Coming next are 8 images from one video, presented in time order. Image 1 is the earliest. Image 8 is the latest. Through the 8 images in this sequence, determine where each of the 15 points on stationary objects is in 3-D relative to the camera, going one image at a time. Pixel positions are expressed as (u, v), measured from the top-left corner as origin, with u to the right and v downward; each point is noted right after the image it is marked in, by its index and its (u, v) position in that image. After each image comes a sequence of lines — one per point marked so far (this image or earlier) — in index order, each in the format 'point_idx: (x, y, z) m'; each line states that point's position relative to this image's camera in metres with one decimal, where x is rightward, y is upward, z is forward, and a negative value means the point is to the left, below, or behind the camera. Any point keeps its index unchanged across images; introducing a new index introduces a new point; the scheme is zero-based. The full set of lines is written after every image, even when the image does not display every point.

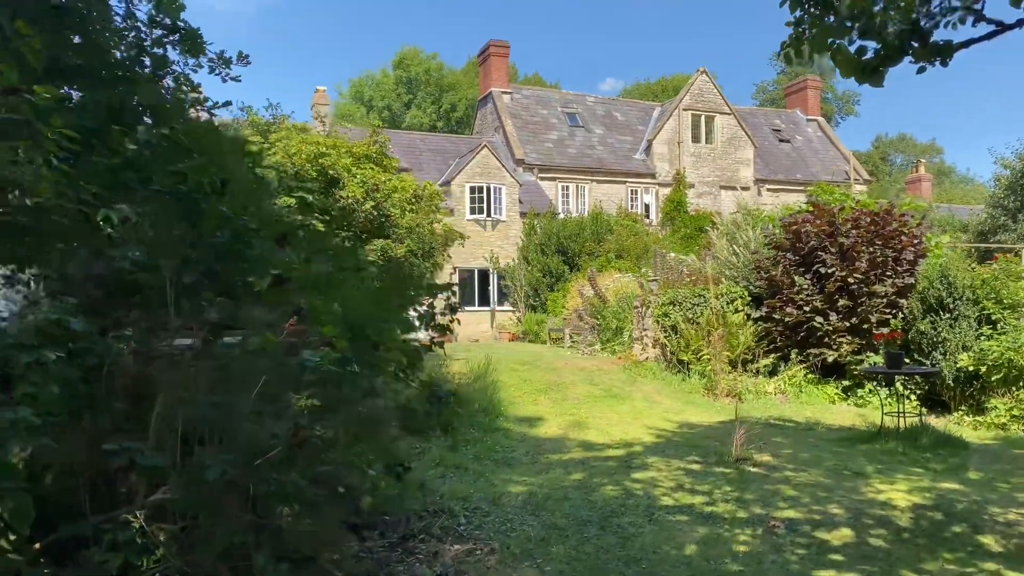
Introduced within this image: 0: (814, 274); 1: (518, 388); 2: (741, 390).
0: (+4.5, +0.2, +13.0) m
1: (0.0, -1.4, +11.6) m
2: (+3.2, -1.4, +12.2) m
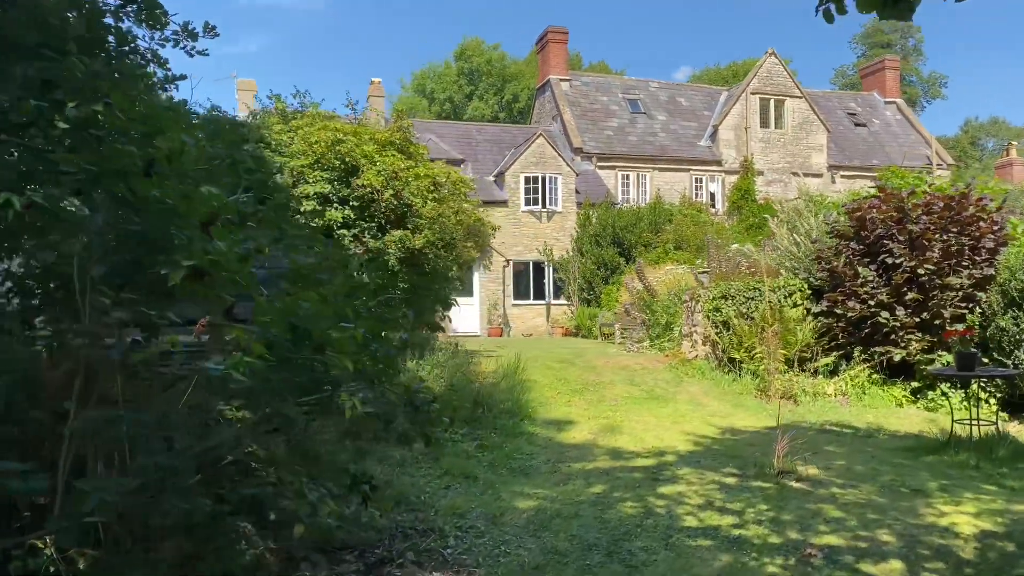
0: (+5.0, +0.3, +11.9) m
1: (+0.5, -1.3, +10.9) m
2: (+3.7, -1.3, +11.2) m
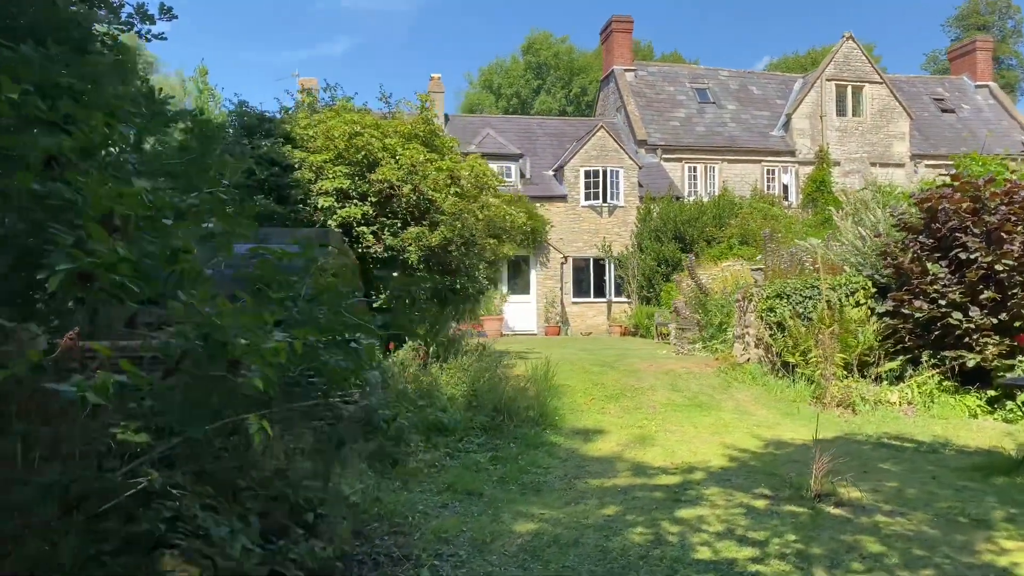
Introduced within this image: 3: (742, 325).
0: (+5.5, +0.3, +10.8) m
1: (+0.8, -1.3, +10.3) m
2: (+4.1, -1.3, +10.2) m
3: (+3.3, -0.5, +12.4) m
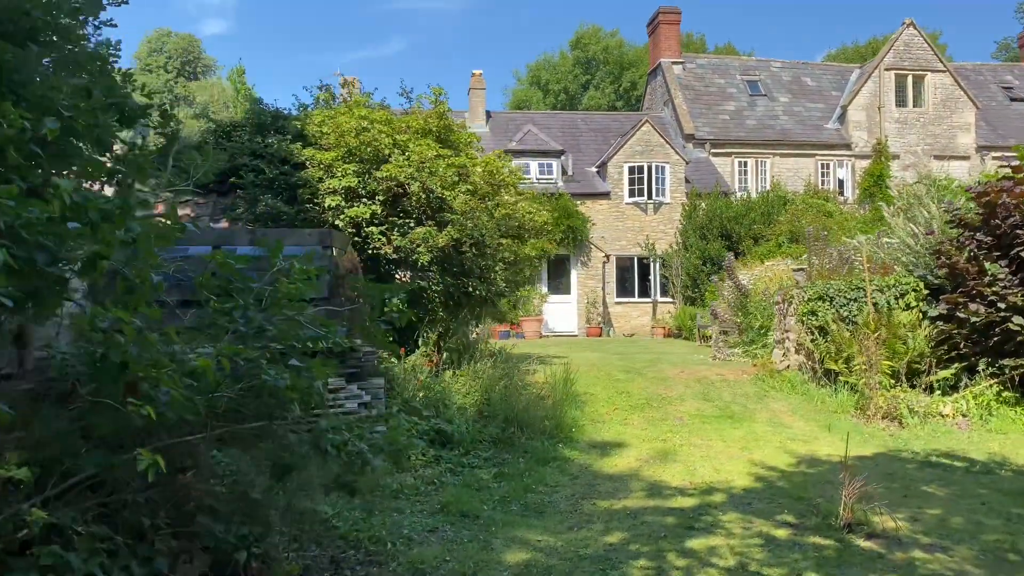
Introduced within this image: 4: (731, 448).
0: (+5.7, +0.3, +9.9) m
1: (+1.0, -1.3, +9.7) m
2: (+4.3, -1.3, +9.4) m
3: (+3.6, -0.6, +11.6) m
4: (+2.1, -1.6, +8.4) m
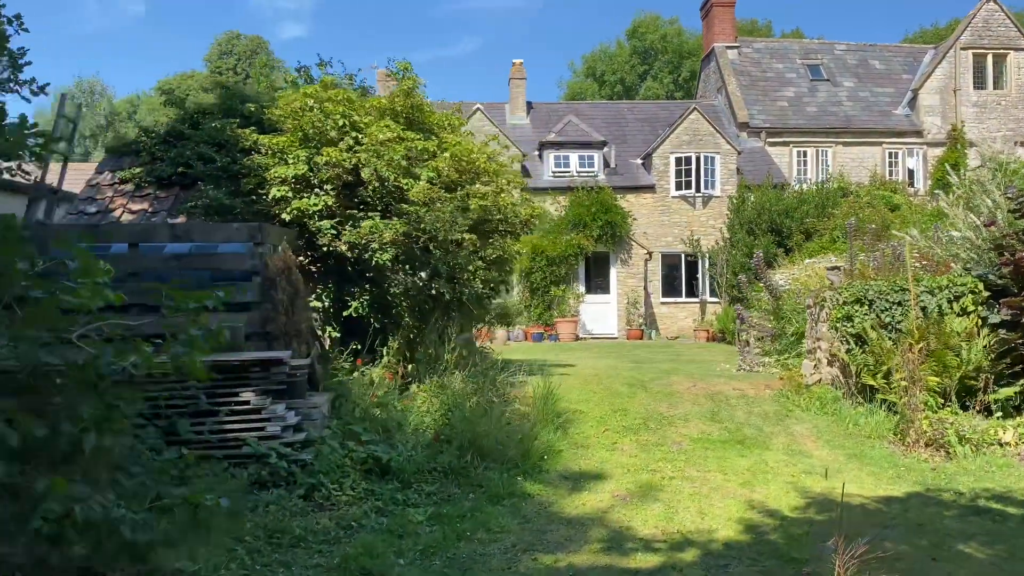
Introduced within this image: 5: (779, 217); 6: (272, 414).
0: (+5.5, +0.3, +8.2) m
1: (+0.8, -1.3, +8.4) m
2: (+4.0, -1.4, +7.8) m
3: (+3.5, -0.6, +10.1) m
4: (+1.8, -1.6, +7.0) m
5: (+6.2, +1.6, +19.9) m
6: (-1.9, -1.0, +6.7) m
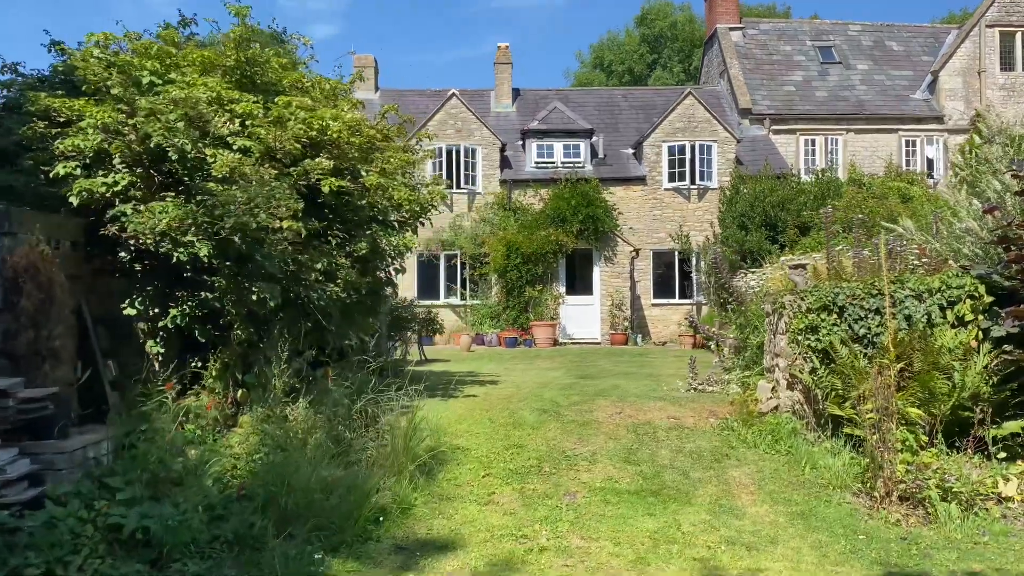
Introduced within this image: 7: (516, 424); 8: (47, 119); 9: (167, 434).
0: (+4.4, +0.3, +6.2) m
1: (-0.3, -1.4, +6.5) m
2: (+2.9, -1.4, +5.9) m
3: (+2.5, -0.6, +8.2) m
4: (+0.7, -1.6, +5.2) m
5: (+5.5, +1.6, +17.9) m
6: (-3.0, -1.0, +4.9) m
7: (+0.1, -1.2, +7.5) m
8: (-3.6, +1.3, +6.8) m
9: (-2.4, -1.0, +6.0) m
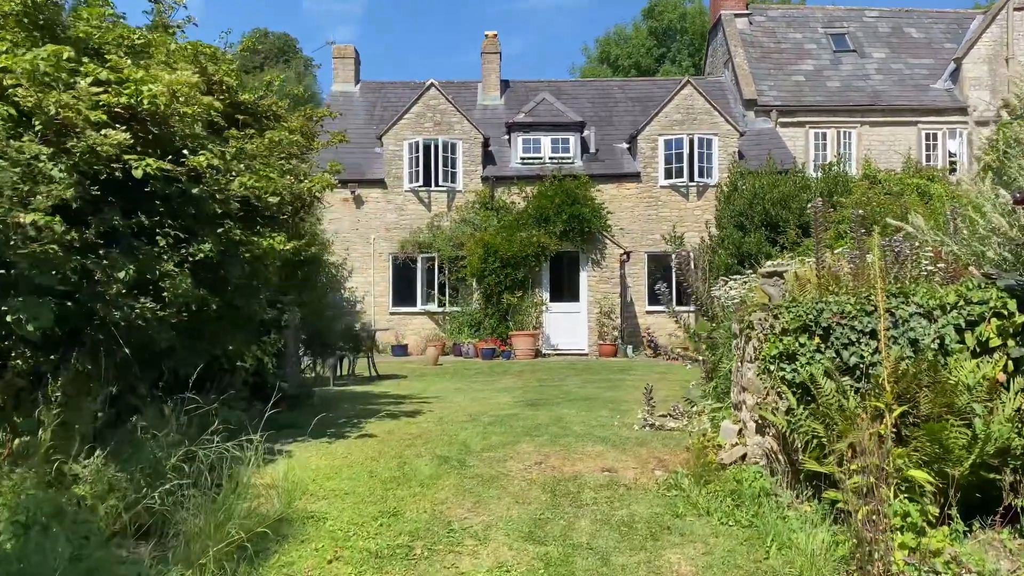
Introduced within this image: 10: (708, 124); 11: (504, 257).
0: (+3.6, +0.2, +4.4) m
1: (-1.1, -1.5, +4.9) m
2: (+2.1, -1.5, +4.2) m
3: (+1.8, -0.7, +6.4) m
4: (-0.2, -1.7, +3.5) m
5: (+5.0, +1.5, +16.1) m
6: (-3.8, -1.1, +3.3) m
7: (-0.7, -1.3, +5.8) m
8: (-4.4, +1.2, +5.2) m
9: (-3.2, -1.1, +4.4) m
10: (+4.4, +3.7, +19.7) m
11: (-0.2, +0.7, +18.7) m
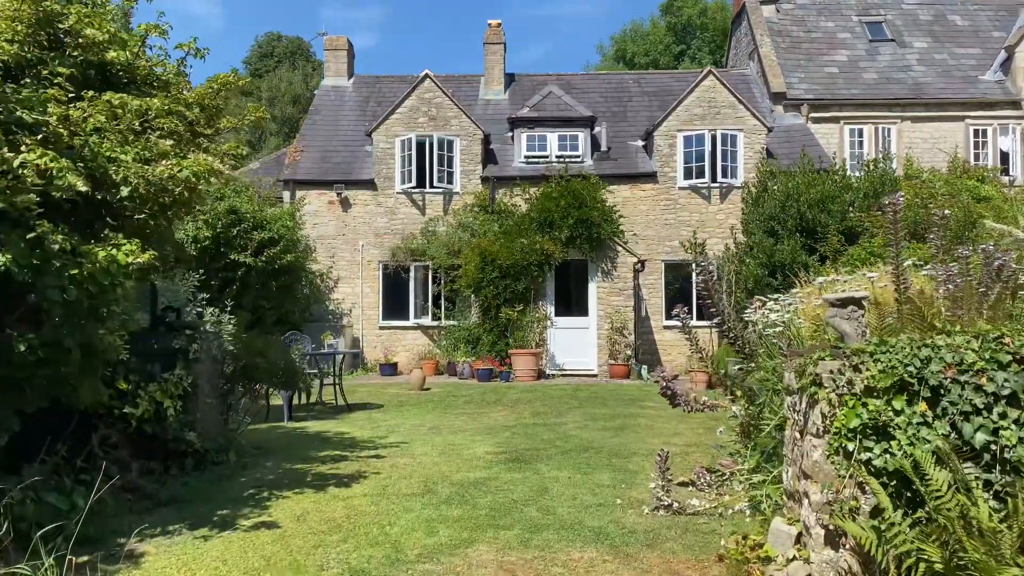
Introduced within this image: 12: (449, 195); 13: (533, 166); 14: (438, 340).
0: (+3.3, 0.0, +2.4) m
1: (-1.3, -1.6, +2.9) m
2: (+1.8, -1.6, +2.2) m
3: (+1.5, -0.9, +4.4) m
4: (-0.5, -1.9, +1.5) m
5: (+4.9, +1.2, +14.1) m
6: (-4.1, -1.2, +1.4) m
7: (-0.9, -1.4, +3.9) m
8: (-4.6, +1.1, +3.3) m
9: (-3.5, -1.3, +2.5) m
10: (+4.4, +3.5, +17.7) m
11: (-0.1, +0.4, +16.7) m
12: (-1.3, +2.0, +18.3) m
13: (+0.4, +2.6, +18.7) m
14: (-1.5, -1.1, +17.8) m
